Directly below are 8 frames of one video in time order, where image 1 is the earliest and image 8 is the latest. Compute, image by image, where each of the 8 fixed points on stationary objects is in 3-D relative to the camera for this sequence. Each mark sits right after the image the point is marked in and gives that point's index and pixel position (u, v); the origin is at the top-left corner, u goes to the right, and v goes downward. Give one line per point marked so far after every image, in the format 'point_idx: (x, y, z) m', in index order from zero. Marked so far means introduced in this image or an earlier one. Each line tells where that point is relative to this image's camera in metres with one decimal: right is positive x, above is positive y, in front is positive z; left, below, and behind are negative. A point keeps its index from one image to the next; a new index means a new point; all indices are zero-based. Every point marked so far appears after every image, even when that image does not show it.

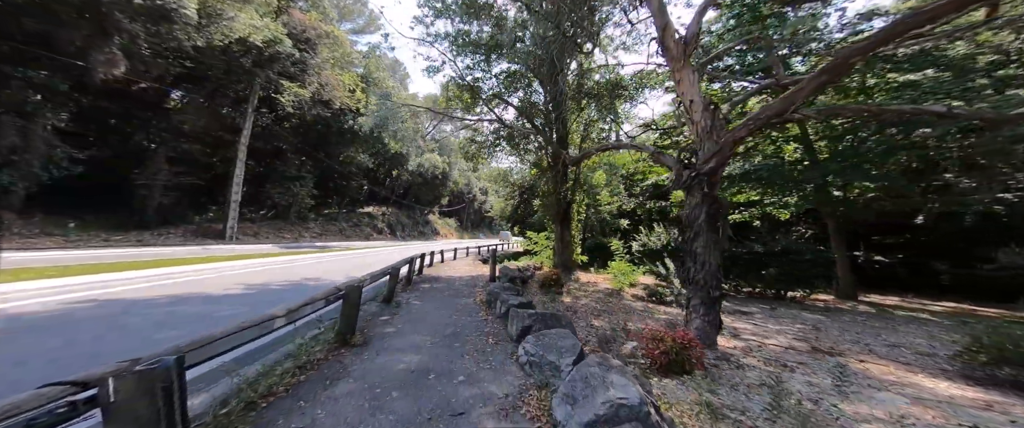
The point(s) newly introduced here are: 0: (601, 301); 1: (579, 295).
0: (+2.1, -2.1, +7.5) m
1: (+1.6, -2.1, +8.0) m
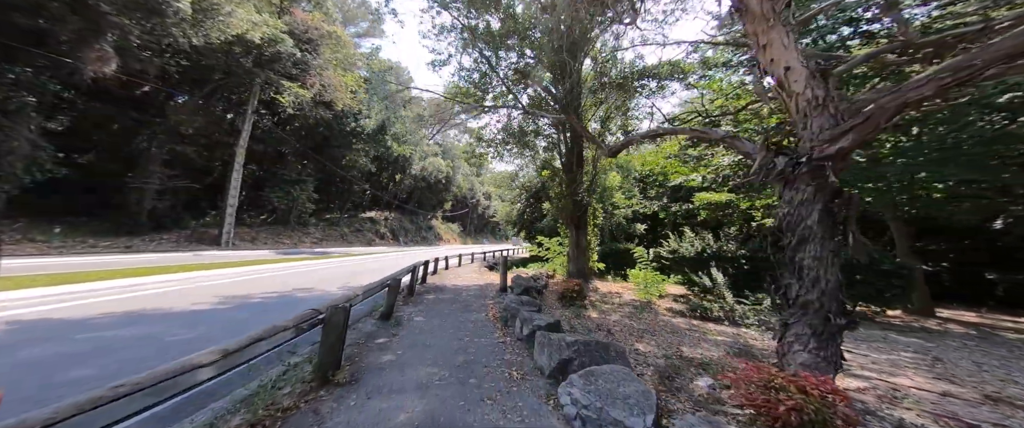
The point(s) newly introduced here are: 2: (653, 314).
0: (+2.5, -2.1, +6.4) m
1: (+2.0, -2.1, +7.0) m
2: (+2.9, -2.1, +6.7) m
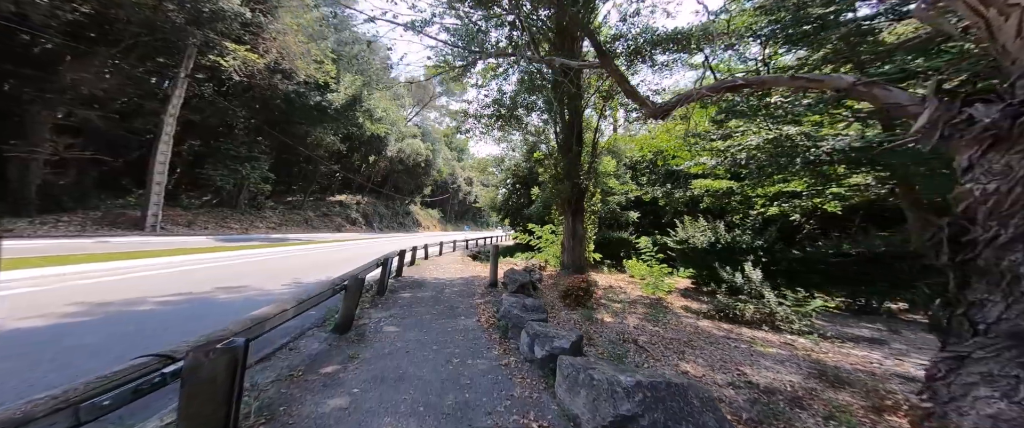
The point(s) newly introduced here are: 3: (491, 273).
0: (+2.4, -1.8, +5.4) m
1: (+1.9, -1.8, +5.9) m
2: (+2.8, -1.8, +5.7) m
3: (-0.5, -1.5, +8.2) m
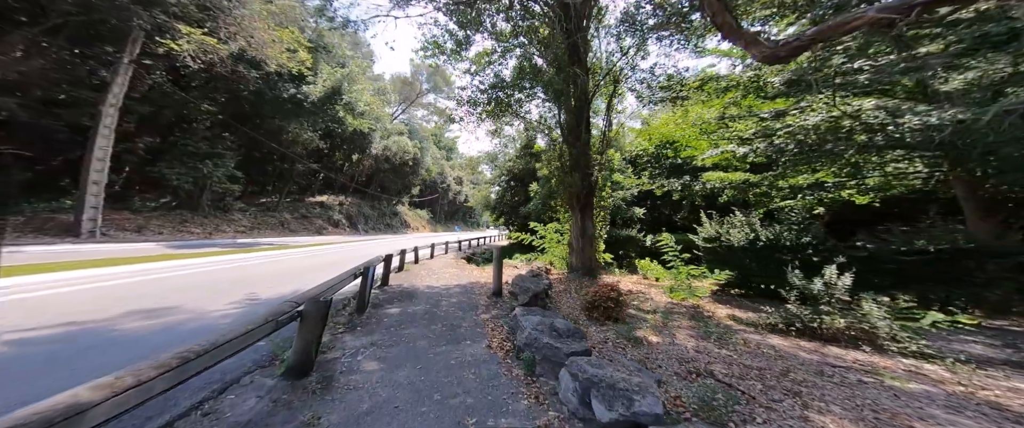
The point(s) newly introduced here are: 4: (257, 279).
0: (+2.7, -1.7, +4.3) m
1: (+2.2, -1.7, +4.8) m
2: (+3.1, -1.7, +4.6) m
3: (-0.4, -1.4, +7.0) m
4: (-6.1, -1.6, +7.5) m
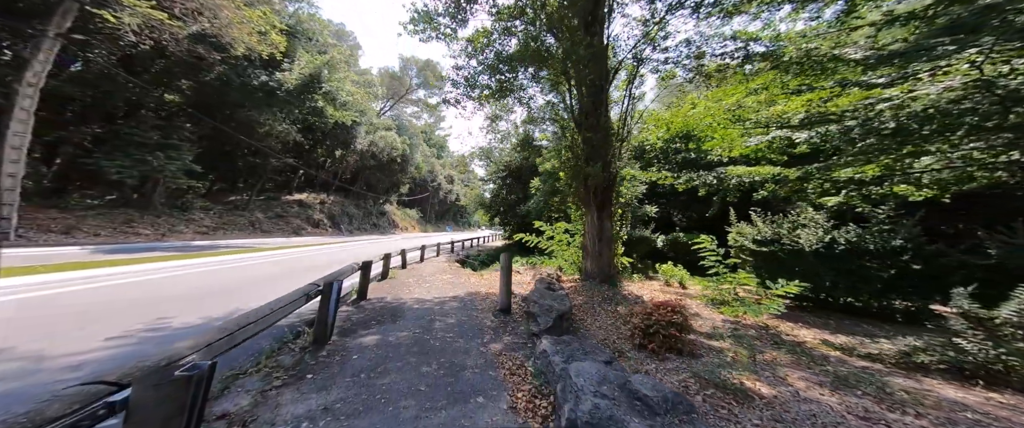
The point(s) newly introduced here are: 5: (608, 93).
0: (+3.0, -1.6, +2.9) m
1: (+2.4, -1.6, +3.4) m
2: (+3.4, -1.6, +3.2) m
3: (-0.2, -1.4, +5.5) m
4: (-5.9, -1.5, +5.9) m
5: (+2.6, +3.3, +8.4) m
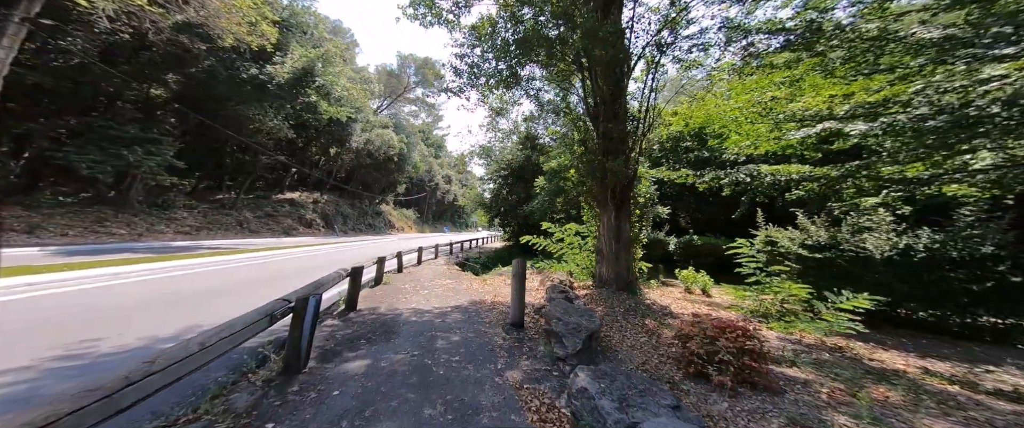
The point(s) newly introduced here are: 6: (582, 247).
0: (+3.2, -1.5, +2.1) m
1: (+2.7, -1.5, +2.6) m
2: (+3.6, -1.6, +2.5) m
3: (0.0, -1.3, +4.7) m
4: (-5.7, -1.4, +5.0) m
5: (+2.8, +3.3, +7.7) m
6: (+1.9, -0.9, +8.6) m
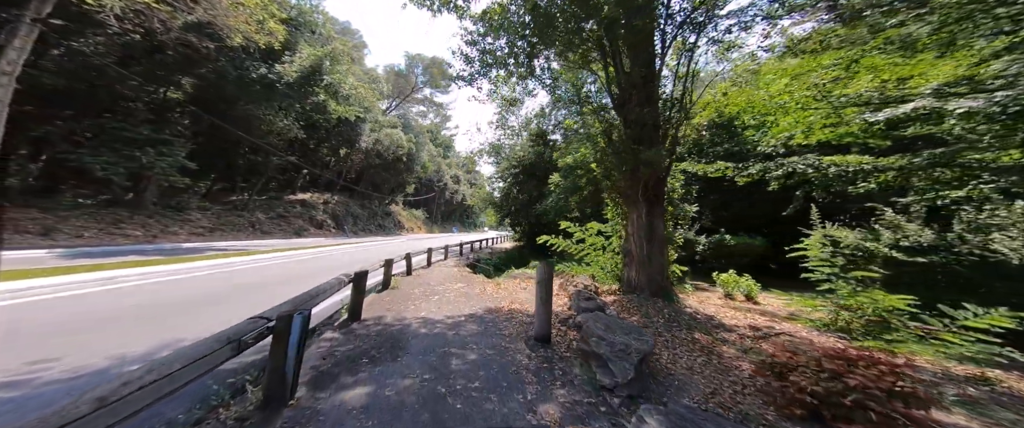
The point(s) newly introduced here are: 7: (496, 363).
0: (+3.5, -1.5, +1.3) m
1: (+3.0, -1.5, +1.9) m
2: (+3.9, -1.5, +1.7) m
3: (+0.4, -1.3, +4.0) m
4: (-5.4, -1.4, +4.5) m
5: (+3.2, +3.4, +6.9) m
6: (+2.4, -0.8, +7.8) m
7: (-0.3, -1.7, +3.6) m
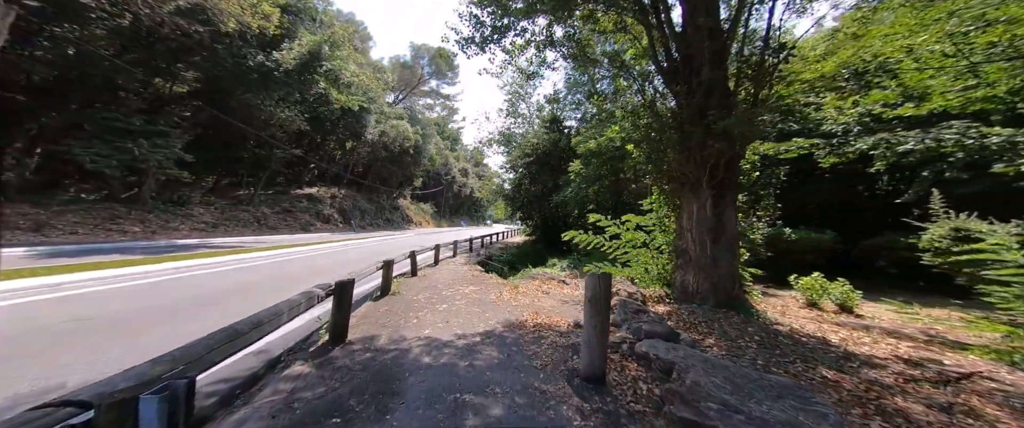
0: (+3.8, -1.4, 0.0) m
1: (+3.3, -1.4, +0.5) m
2: (+4.2, -1.4, +0.3) m
3: (+0.8, -1.1, +2.7) m
4: (-5.0, -1.3, +3.3) m
5: (+3.6, +3.6, +5.4) m
6: (+2.8, -0.6, +6.5) m
7: (+0.1, -1.5, +2.4) m
